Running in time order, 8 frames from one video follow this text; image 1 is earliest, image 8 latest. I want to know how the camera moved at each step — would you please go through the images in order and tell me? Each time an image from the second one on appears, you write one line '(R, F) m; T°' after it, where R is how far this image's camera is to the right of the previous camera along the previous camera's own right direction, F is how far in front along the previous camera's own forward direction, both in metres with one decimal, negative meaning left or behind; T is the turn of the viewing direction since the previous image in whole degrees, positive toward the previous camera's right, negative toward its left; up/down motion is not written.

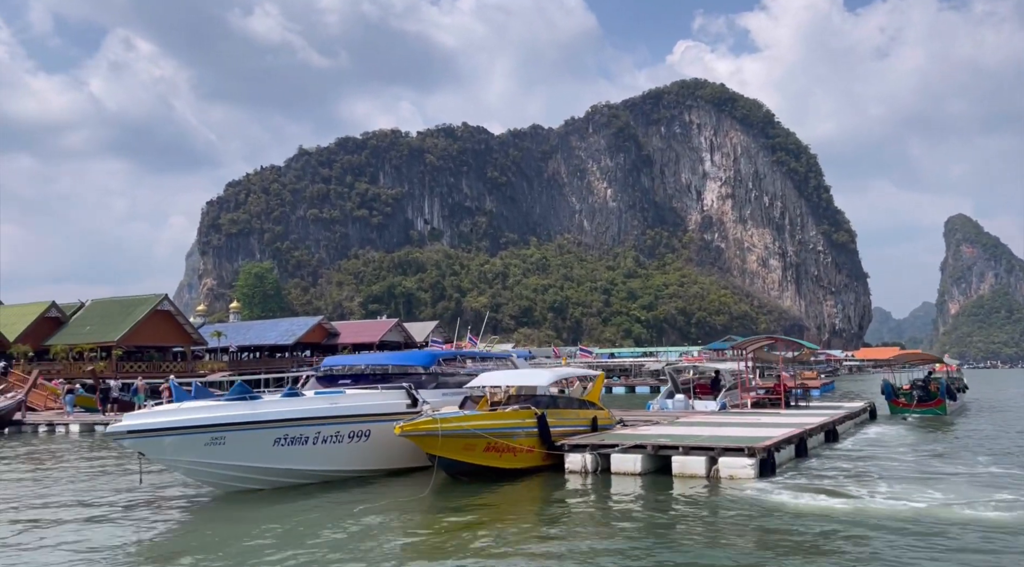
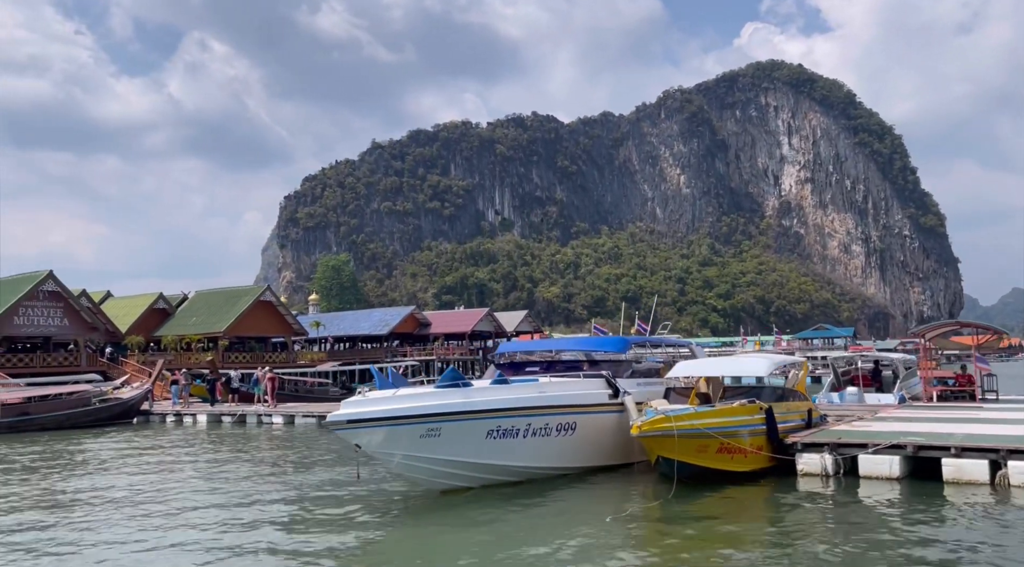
(-1.7, +0.7) m; -5°
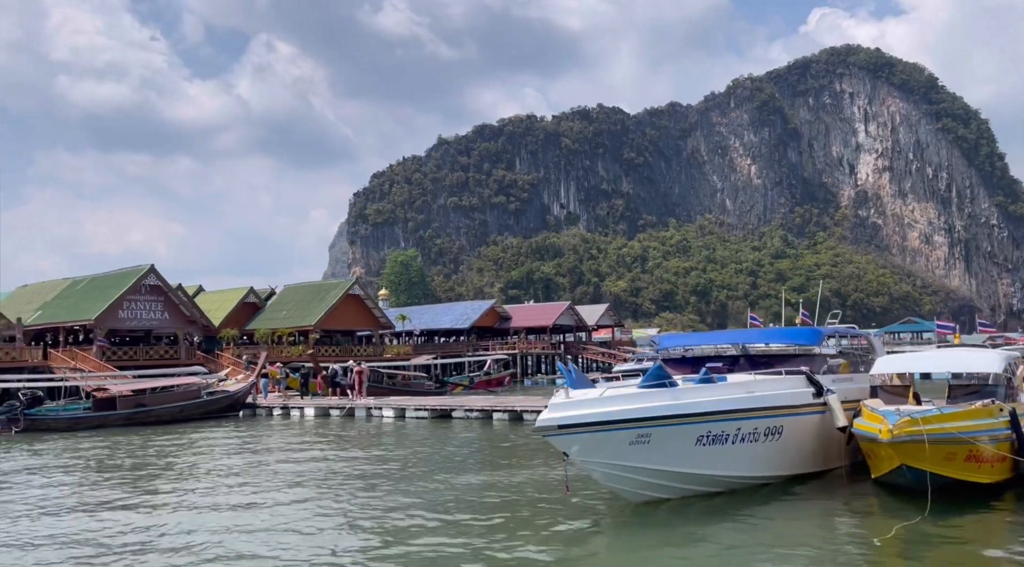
(-1.4, +0.7) m; -4°
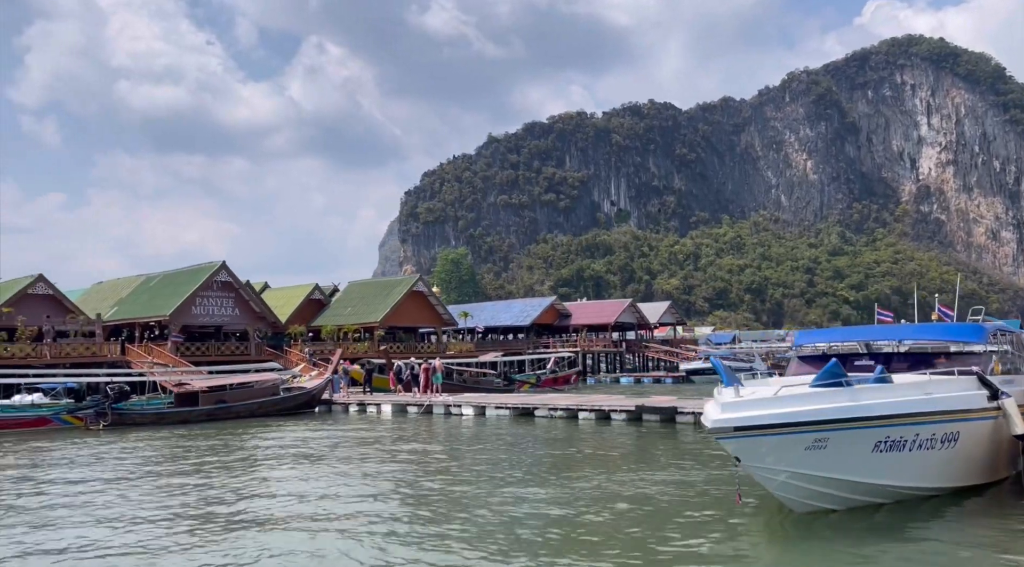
(-0.9, +0.5) m; -3°
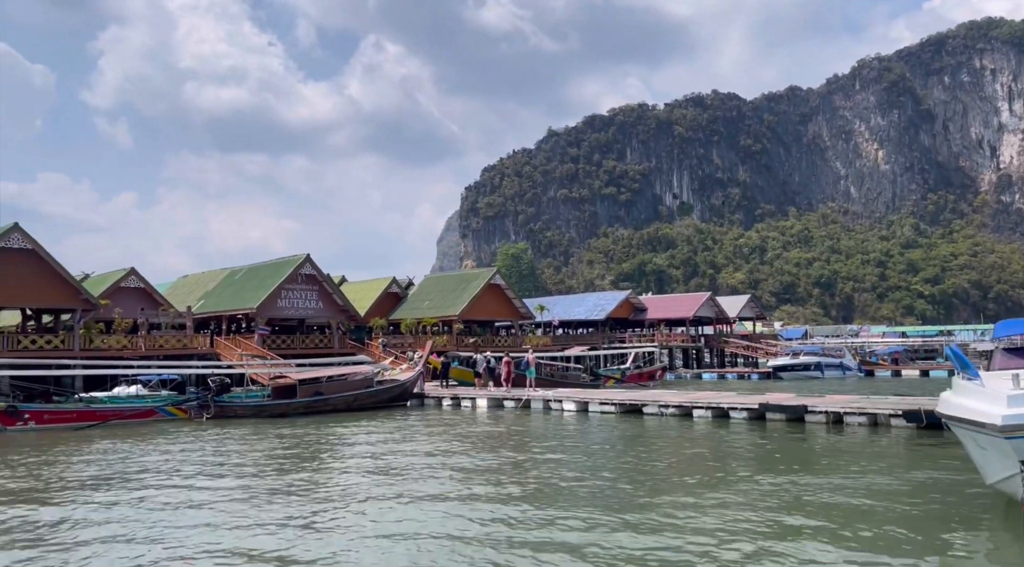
(-1.2, +0.8) m; -4°
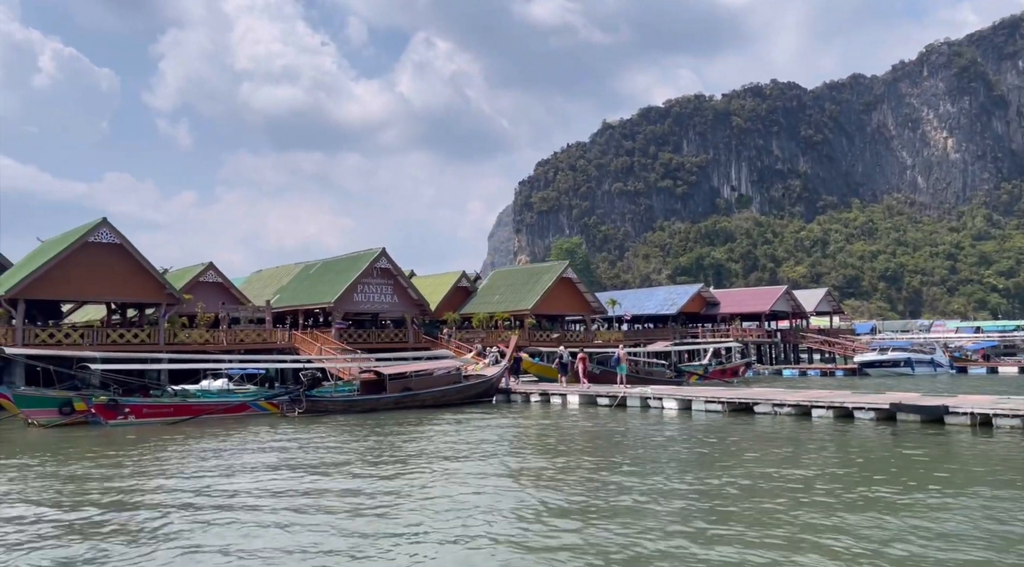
(-1.1, +0.9) m; -4°
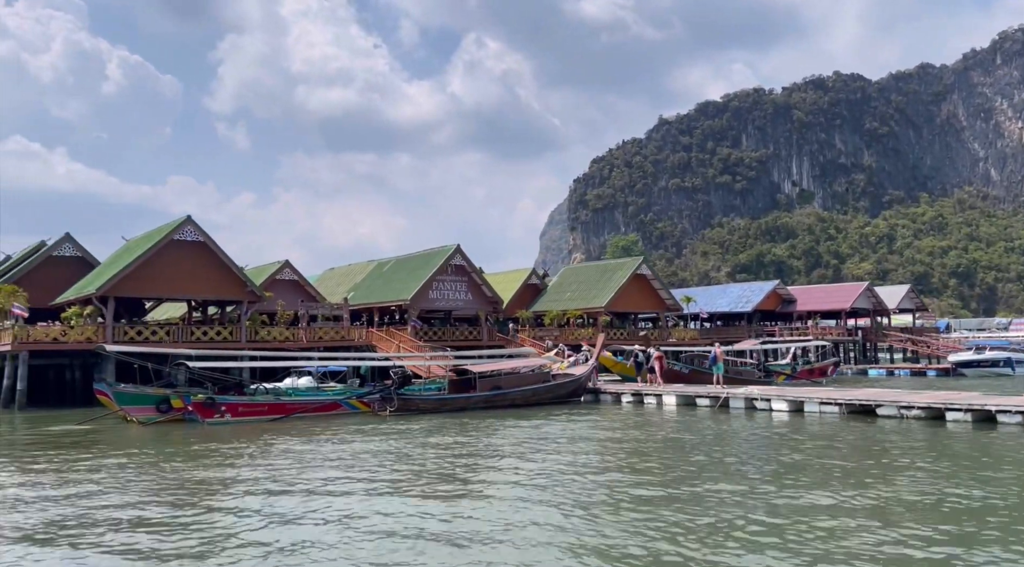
(-1.1, +0.9) m; -4°
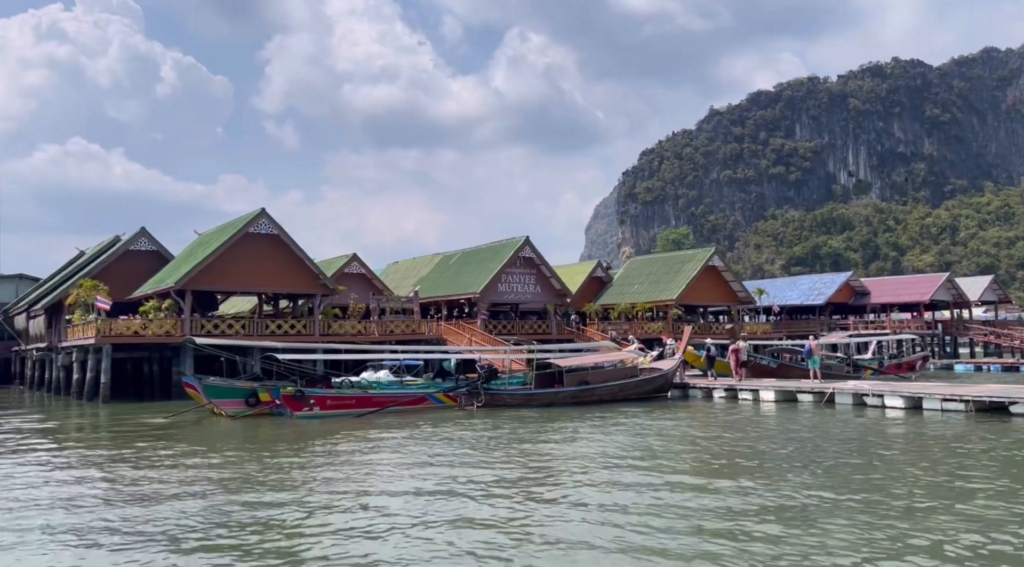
(-1.0, +1.0) m; -3°
